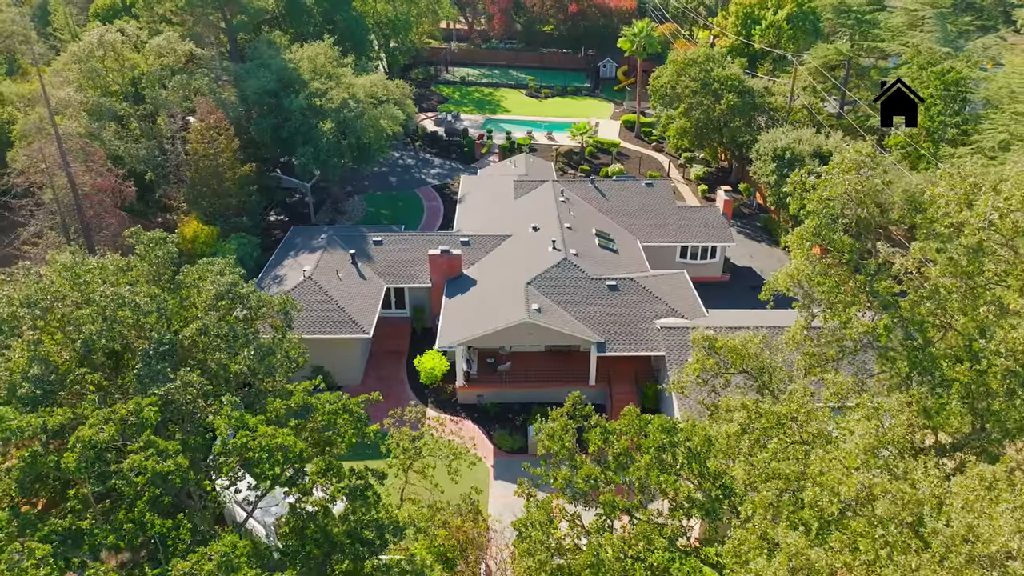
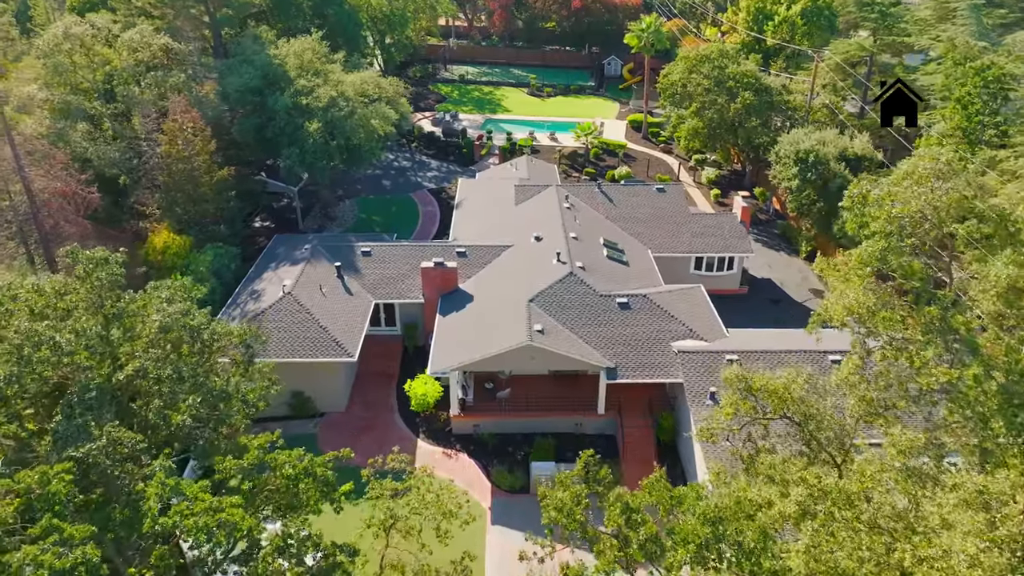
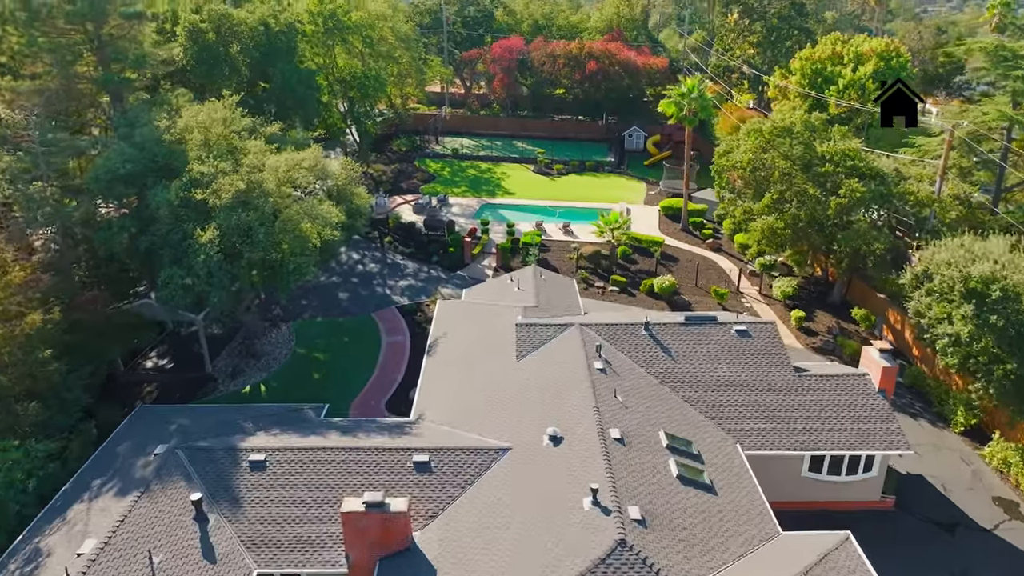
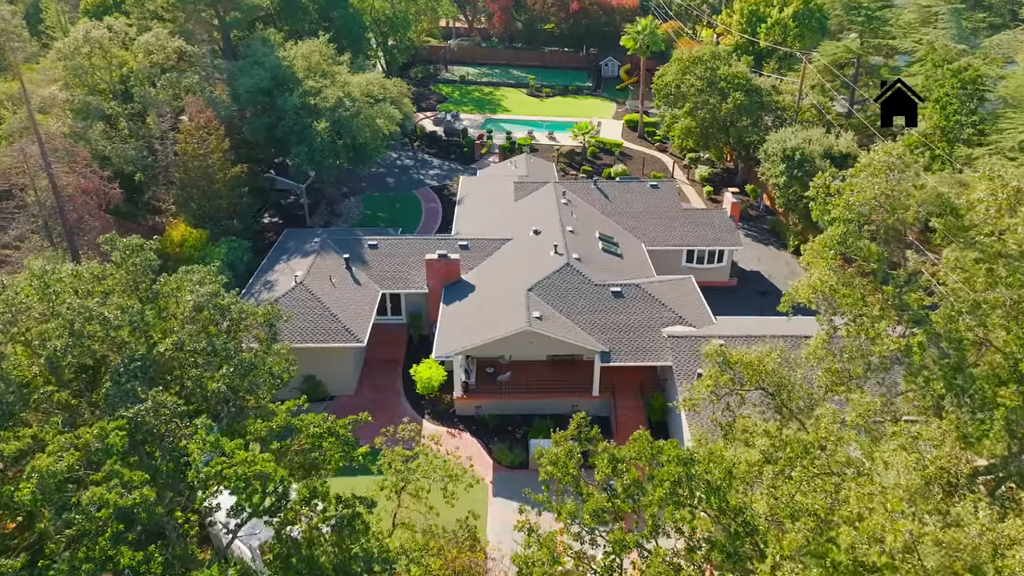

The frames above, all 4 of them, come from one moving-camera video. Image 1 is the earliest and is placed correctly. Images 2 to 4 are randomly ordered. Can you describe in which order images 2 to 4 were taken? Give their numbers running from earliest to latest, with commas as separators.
4, 2, 3
